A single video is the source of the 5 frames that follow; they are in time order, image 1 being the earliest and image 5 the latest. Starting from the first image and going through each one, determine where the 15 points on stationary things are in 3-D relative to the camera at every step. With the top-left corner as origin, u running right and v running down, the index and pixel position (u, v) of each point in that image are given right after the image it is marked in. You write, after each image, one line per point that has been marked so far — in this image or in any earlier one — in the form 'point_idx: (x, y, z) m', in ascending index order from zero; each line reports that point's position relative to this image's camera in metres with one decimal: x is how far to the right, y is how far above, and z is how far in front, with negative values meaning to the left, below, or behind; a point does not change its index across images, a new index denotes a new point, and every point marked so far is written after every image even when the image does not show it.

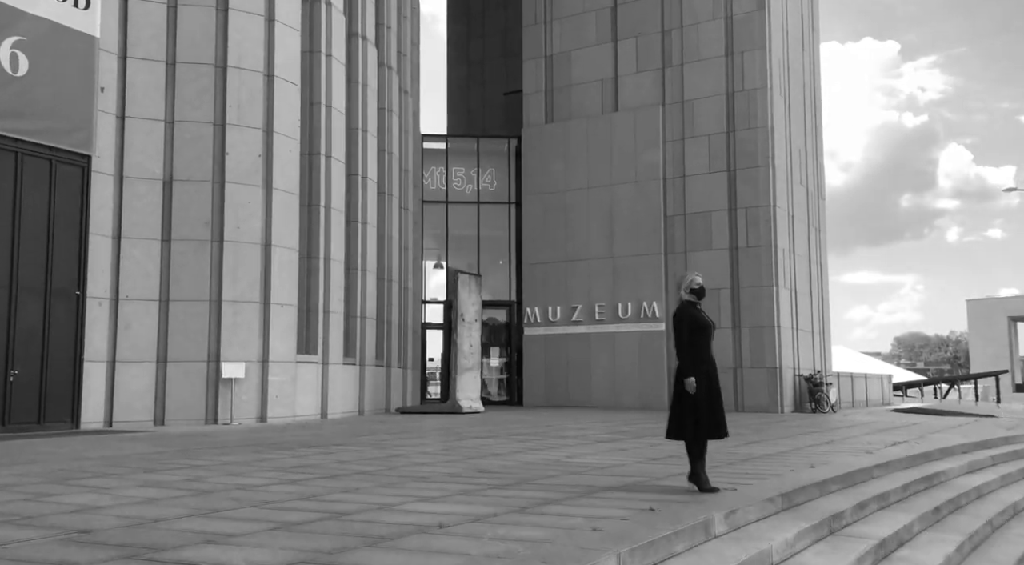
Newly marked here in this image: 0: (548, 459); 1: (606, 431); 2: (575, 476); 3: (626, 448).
0: (+0.4, -2.0, +11.9) m
1: (+1.6, -2.5, +18.8) m
2: (+0.5, -1.7, +9.6) m
3: (+1.4, -2.1, +13.7) m
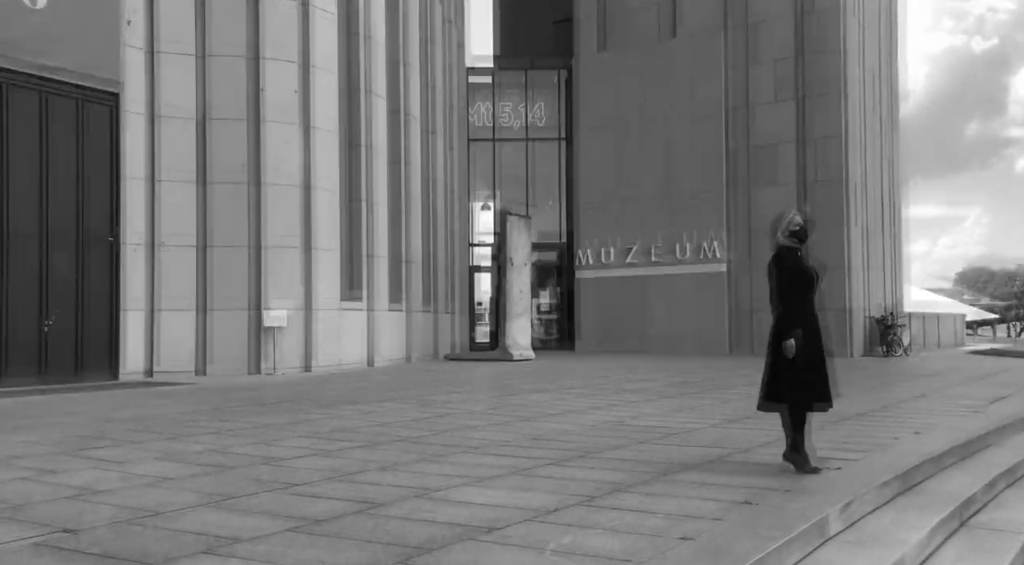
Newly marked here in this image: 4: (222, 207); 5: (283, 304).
0: (+1.0, -1.4, +10.7) m
1: (+2.5, -1.6, +17.5) m
2: (+1.0, -1.3, +8.4) m
3: (+2.1, -1.4, +12.5) m
4: (-5.1, +1.3, +19.2) m
5: (-4.1, -0.4, +19.5) m
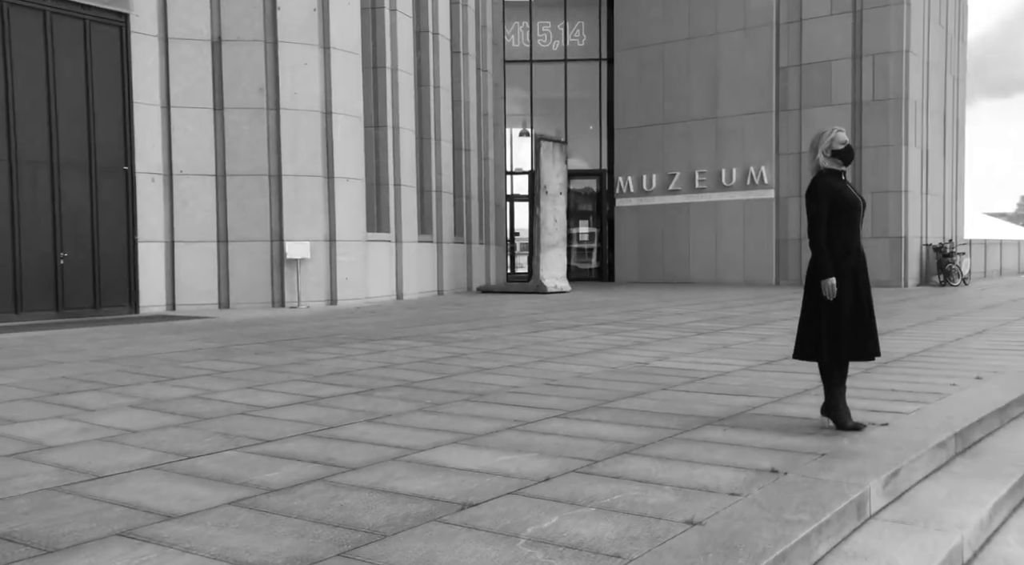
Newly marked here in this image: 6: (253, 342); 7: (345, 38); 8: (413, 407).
0: (+1.1, -0.8, +9.8) m
1: (+2.9, -0.5, +16.6) m
2: (+1.1, -0.8, +7.6) m
3: (+2.3, -0.7, +11.6) m
4: (-4.6, +2.5, +18.4) m
5: (-3.5, +0.8, +18.8) m
6: (-2.9, -0.7, +12.1) m
7: (-2.9, +4.3, +19.4) m
8: (-0.7, -0.8, +7.3) m
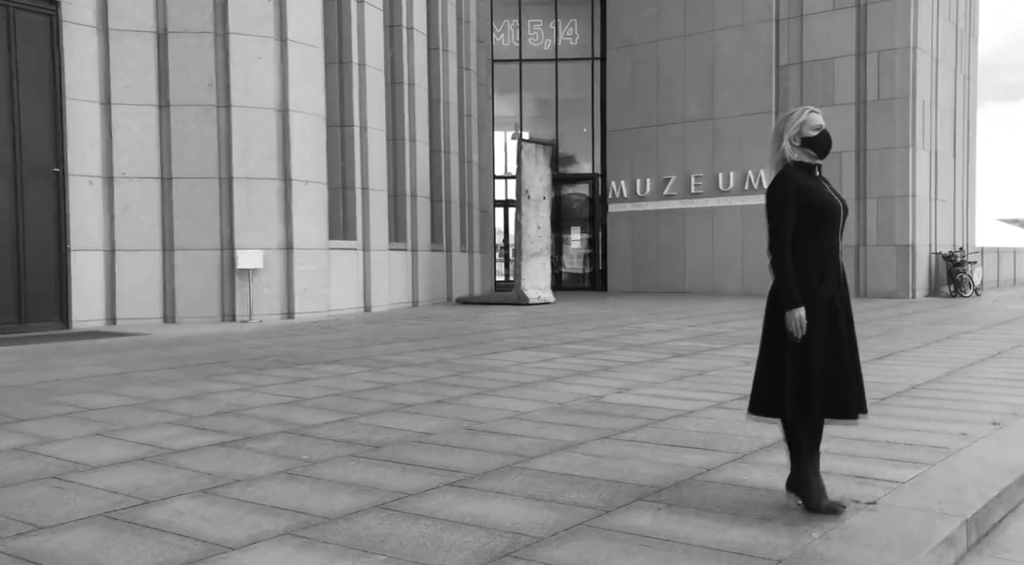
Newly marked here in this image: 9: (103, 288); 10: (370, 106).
0: (+0.6, -0.9, +8.3) m
1: (+2.4, -0.7, +15.0) m
2: (+0.5, -0.9, +6.0) m
3: (+1.8, -0.8, +10.0) m
4: (-5.0, +2.3, +16.9) m
5: (-4.0, +0.6, +17.3) m
6: (-3.4, -0.8, +10.6) m
7: (-3.4, +4.2, +17.9) m
8: (-1.2, -1.0, +5.8) m
9: (-6.2, -0.1, +16.5) m
10: (-2.6, +3.2, +19.9) m
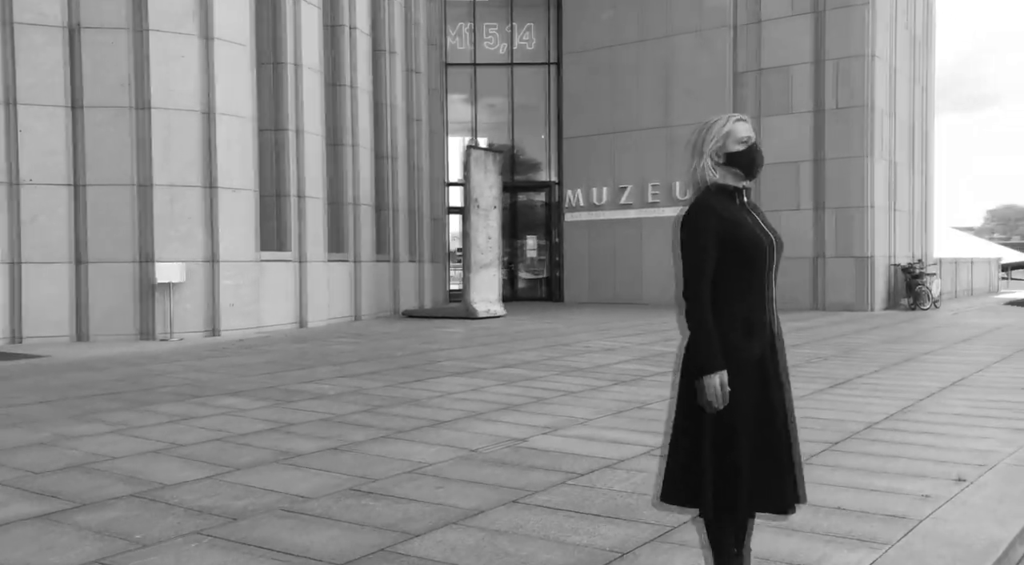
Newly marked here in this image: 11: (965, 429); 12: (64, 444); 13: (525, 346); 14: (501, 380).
0: (0.0, -1.1, +7.3) m
1: (+1.6, -0.9, +14.1) m
2: (-0.1, -1.1, +5.0) m
3: (+1.1, -1.0, +9.1) m
4: (-5.9, +2.1, +15.7) m
5: (-4.9, +0.4, +16.1) m
6: (-4.1, -1.0, +9.5) m
7: (-4.3, +3.9, +16.8) m
8: (-1.8, -1.2, +4.7) m
9: (-7.1, -0.3, +15.3) m
10: (-3.5, +3.0, +18.8) m
11: (+3.3, -1.0, +7.8) m
12: (-3.0, -1.1, +7.3) m
13: (+0.2, -0.9, +15.4) m
14: (-0.1, -1.0, +11.2) m
